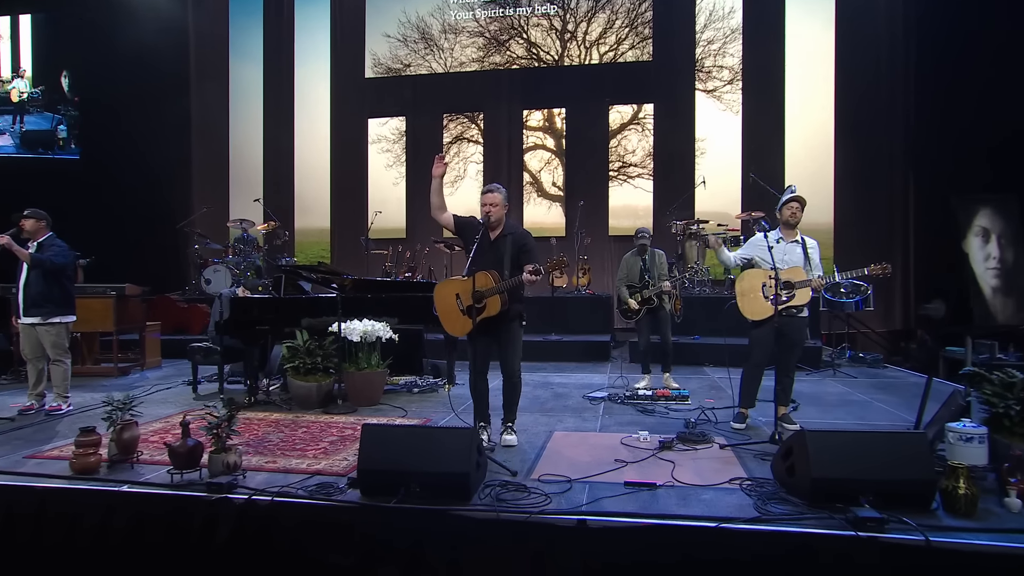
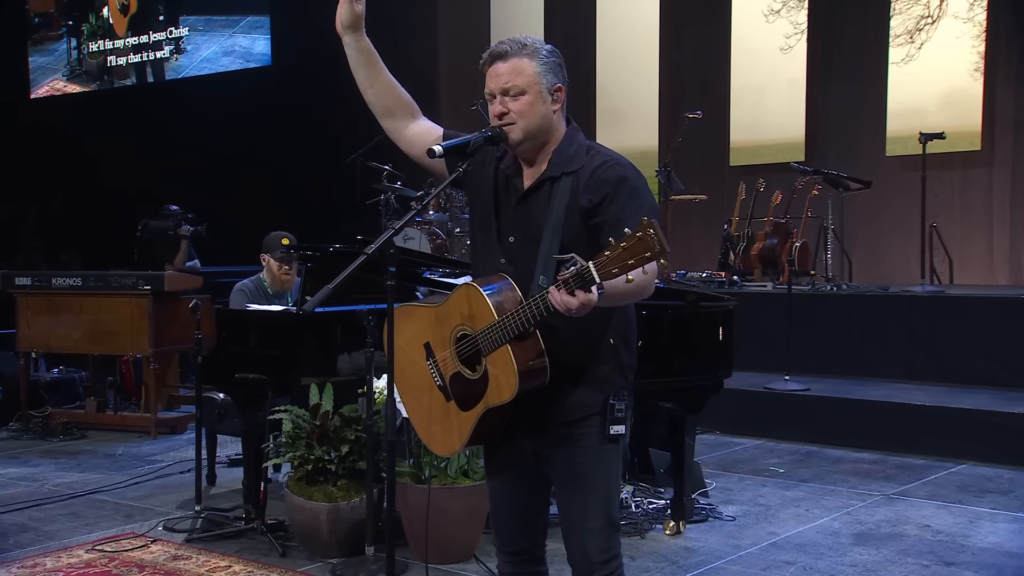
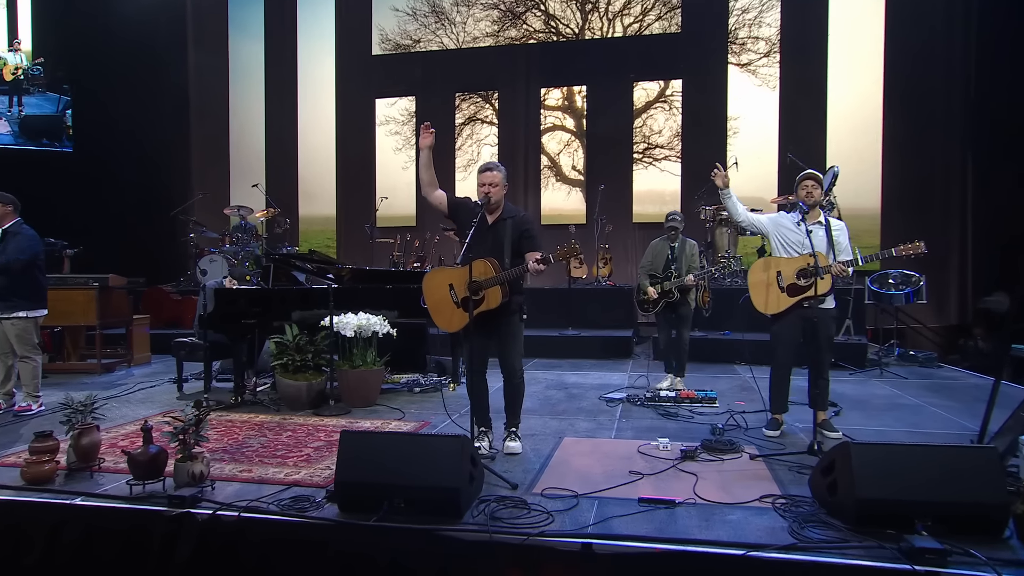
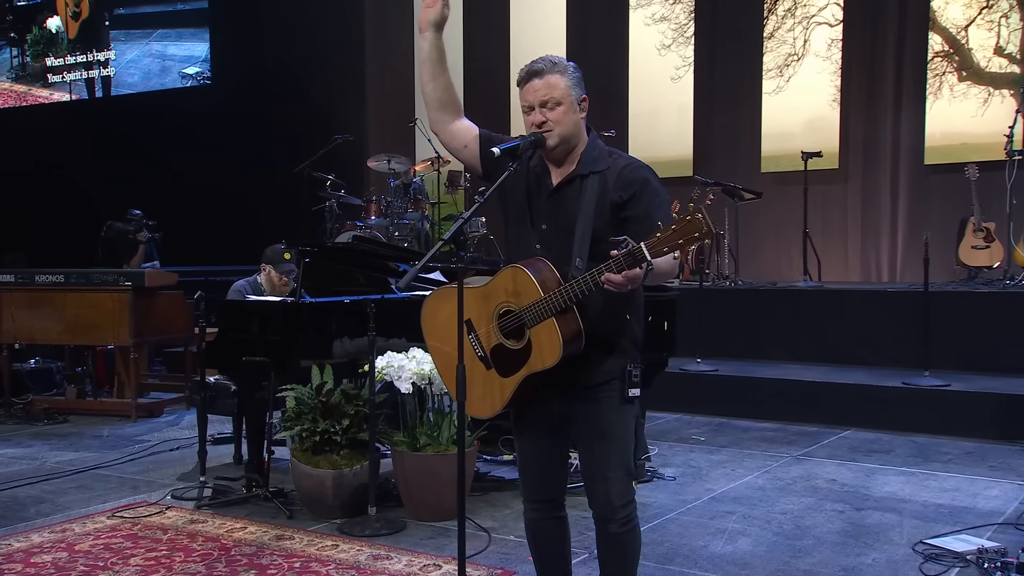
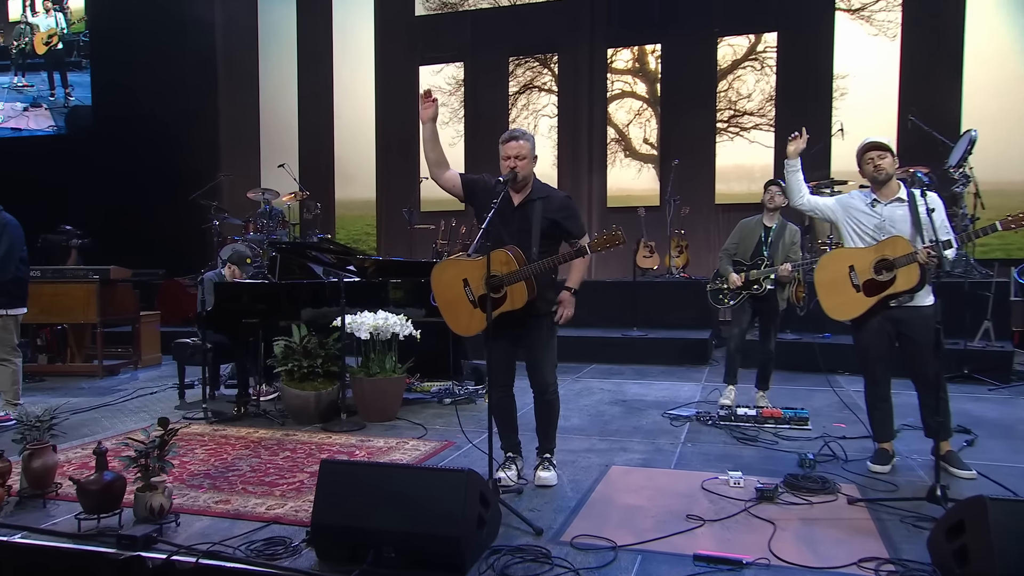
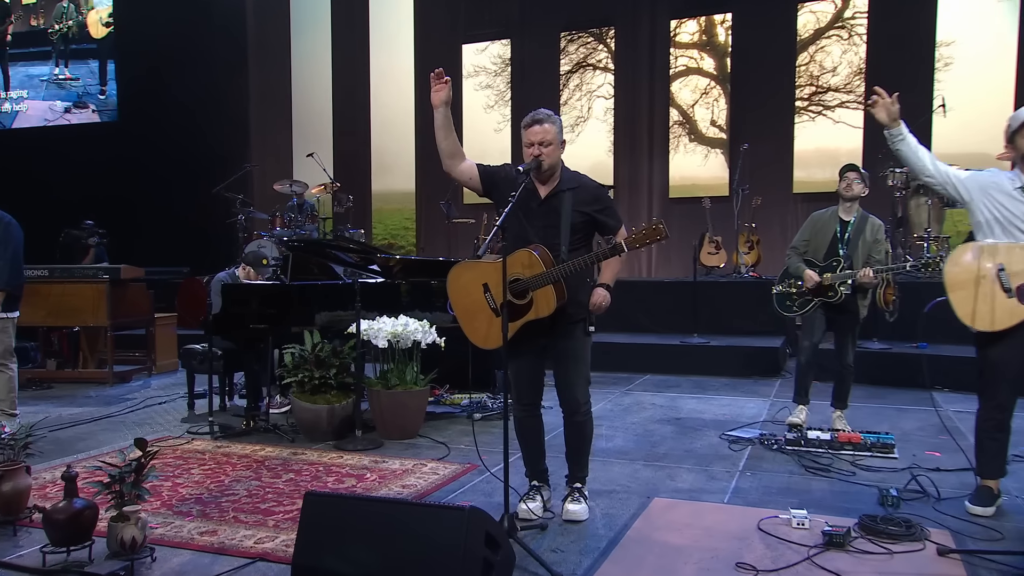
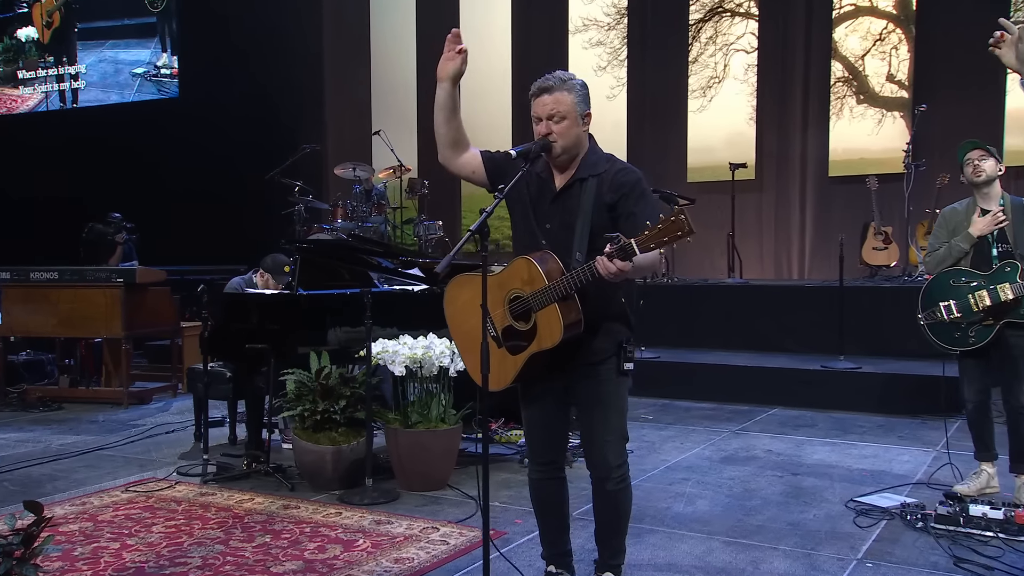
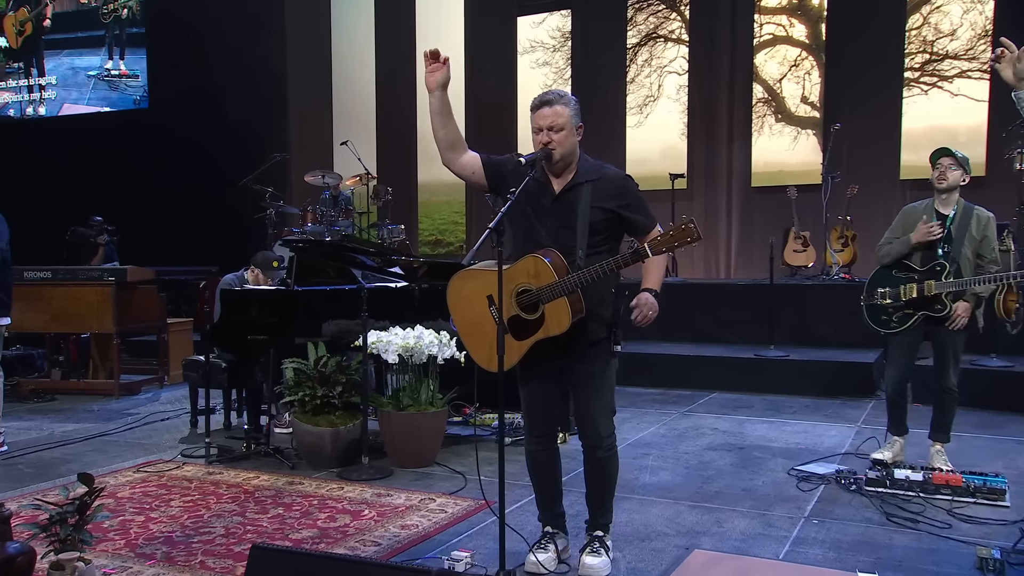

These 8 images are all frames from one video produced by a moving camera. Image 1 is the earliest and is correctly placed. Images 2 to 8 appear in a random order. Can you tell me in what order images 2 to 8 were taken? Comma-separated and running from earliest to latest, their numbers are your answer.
3, 5, 6, 8, 7, 4, 2
